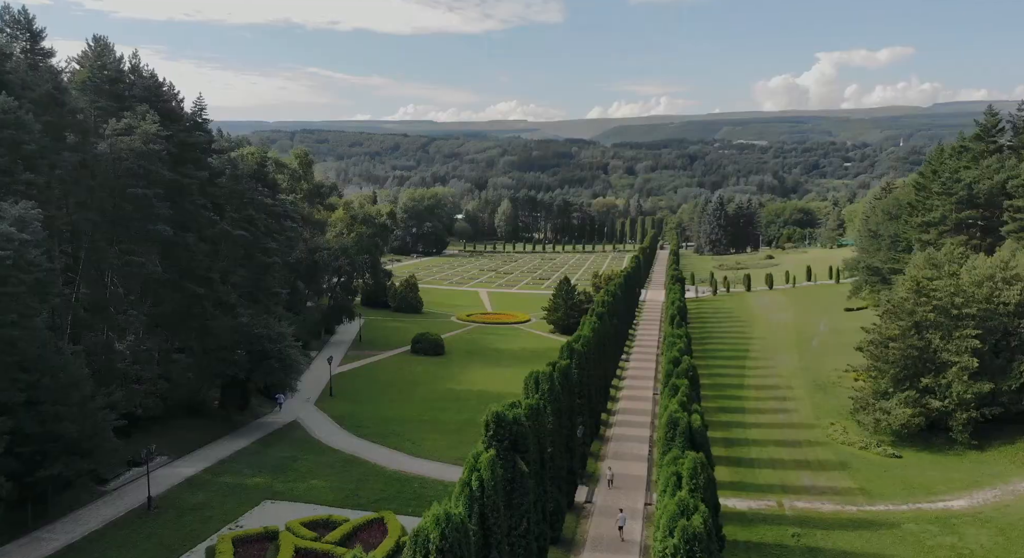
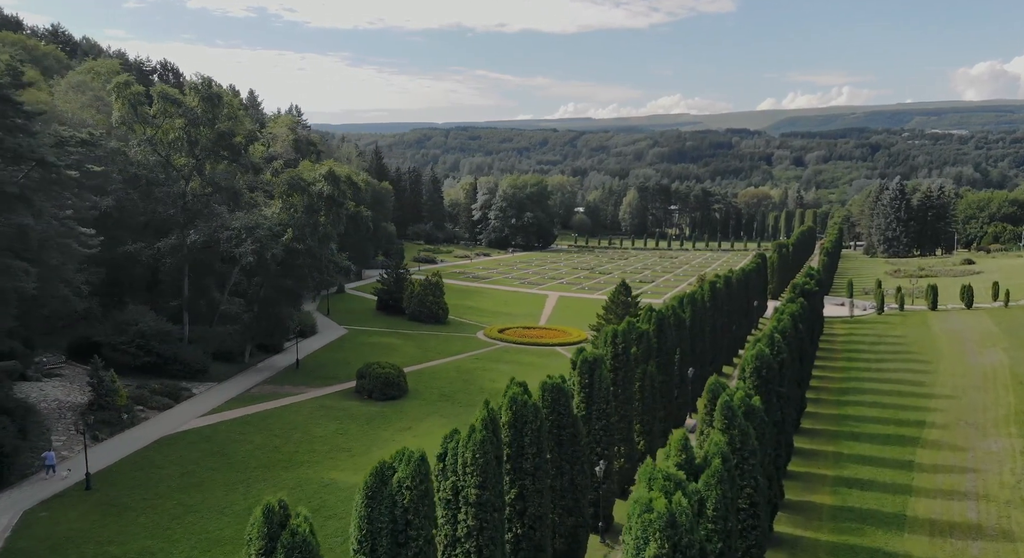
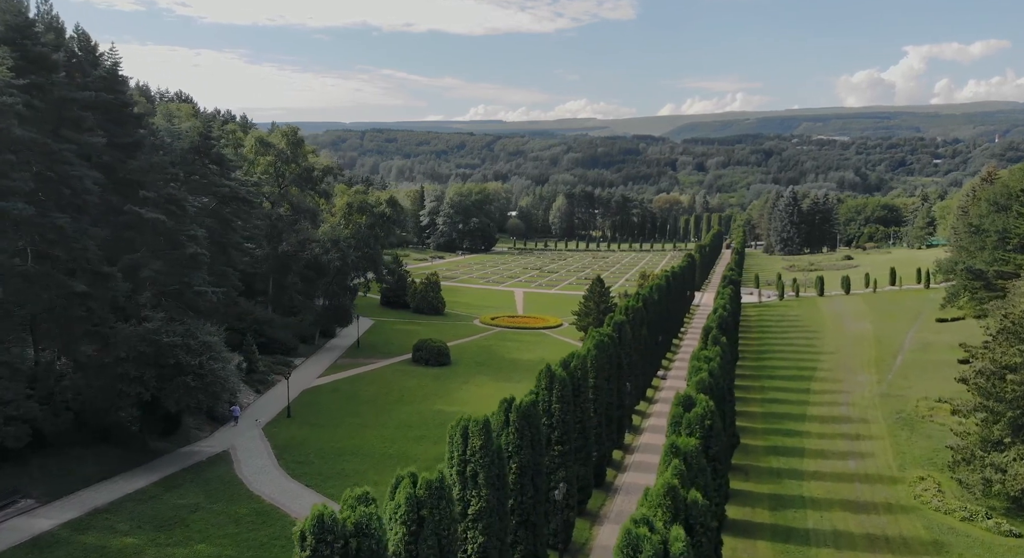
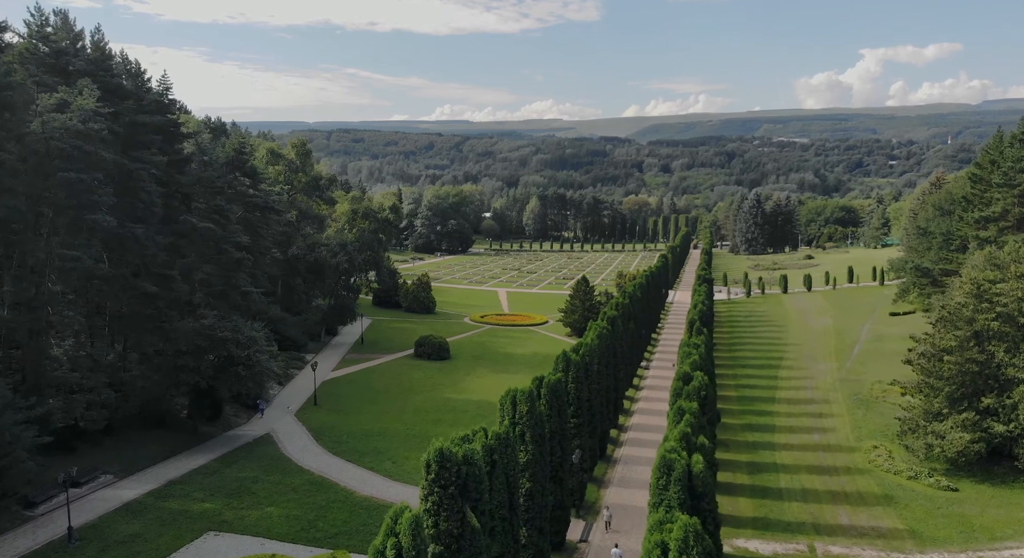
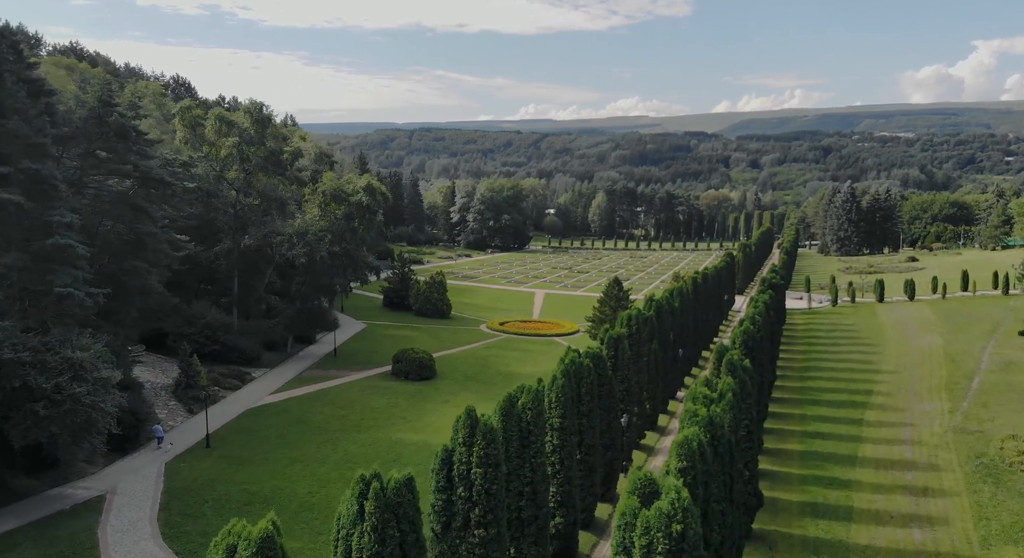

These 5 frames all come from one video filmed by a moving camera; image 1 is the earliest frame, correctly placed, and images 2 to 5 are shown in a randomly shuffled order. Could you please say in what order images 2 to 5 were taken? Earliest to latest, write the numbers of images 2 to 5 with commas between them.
4, 3, 5, 2
